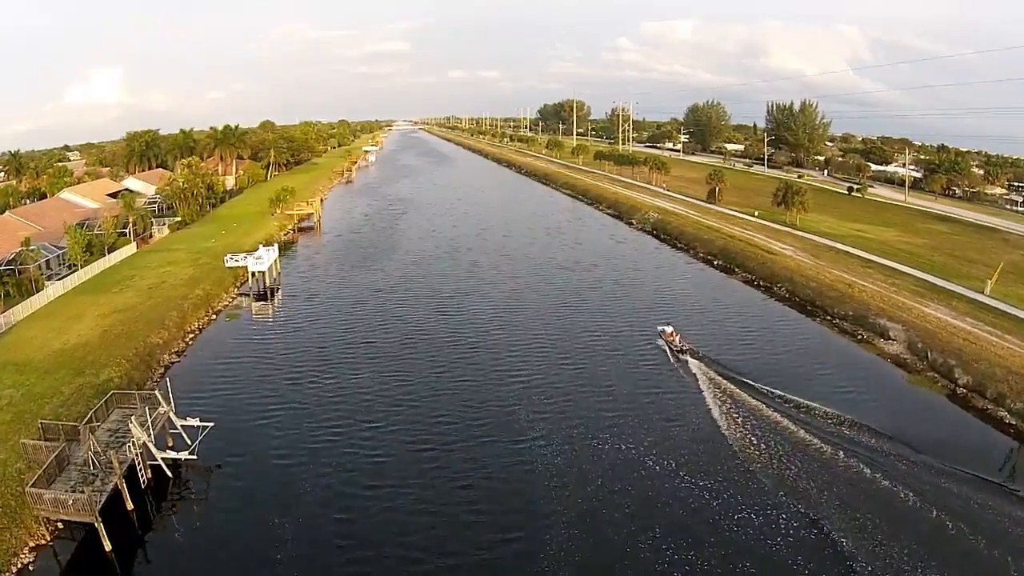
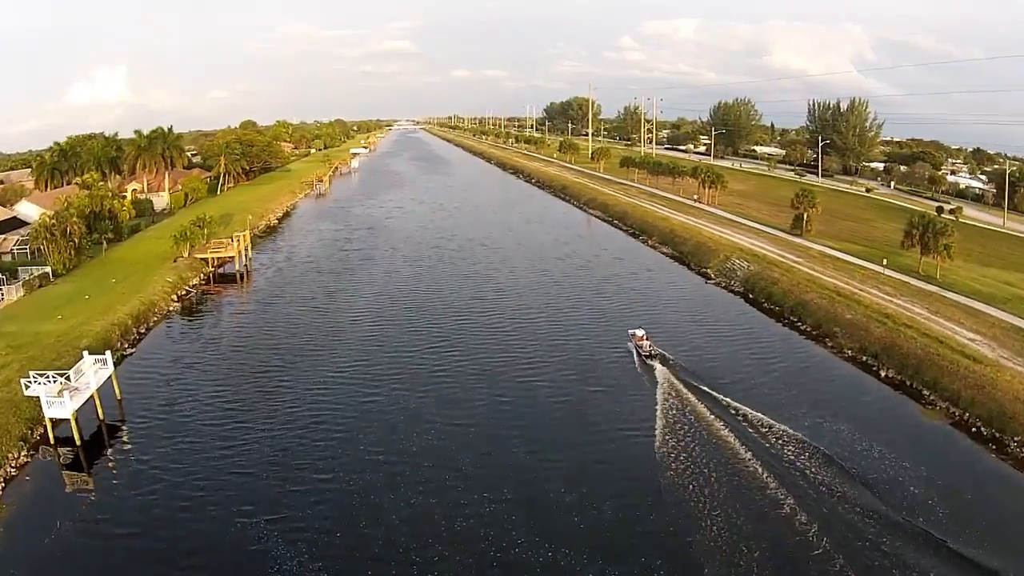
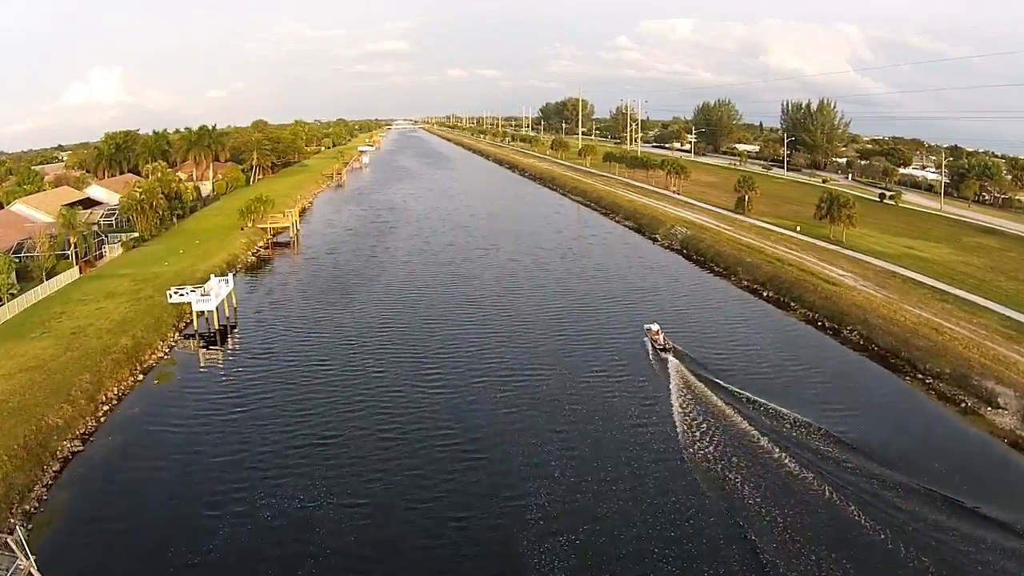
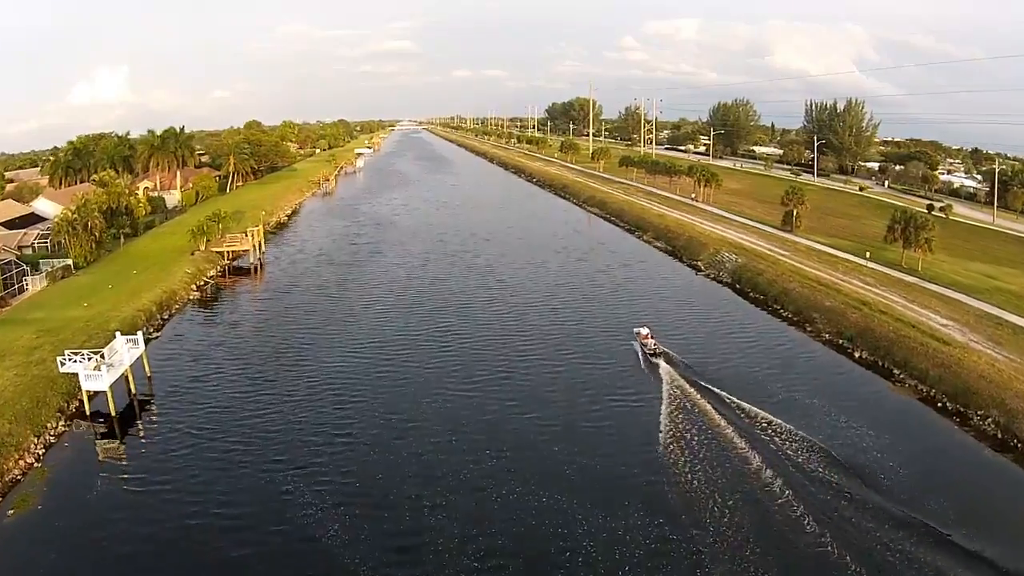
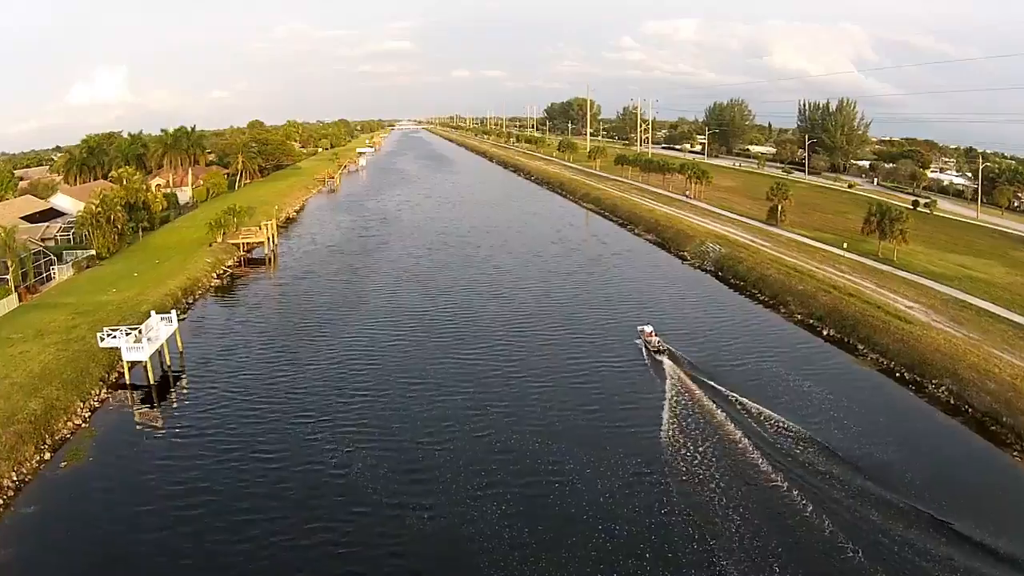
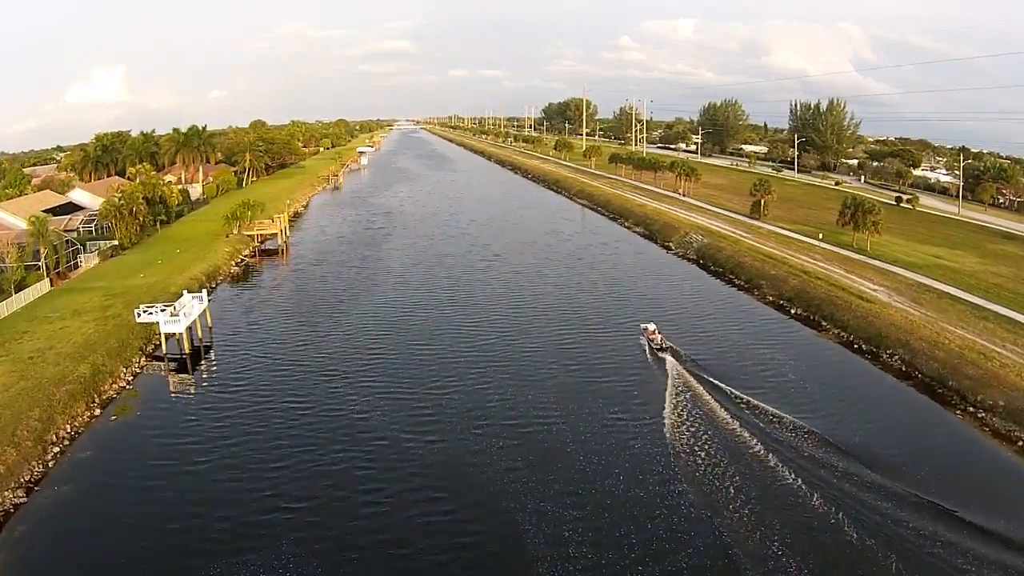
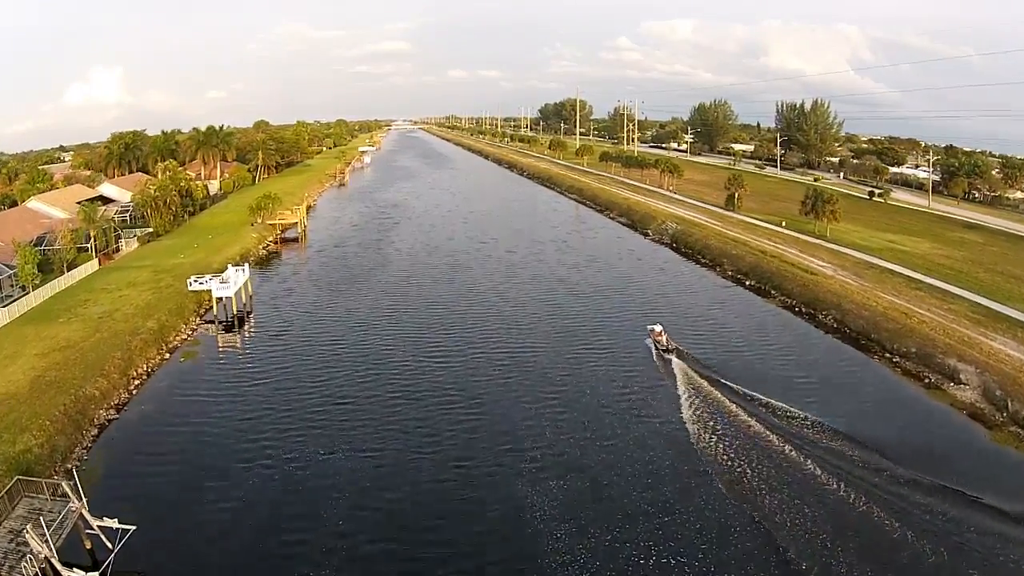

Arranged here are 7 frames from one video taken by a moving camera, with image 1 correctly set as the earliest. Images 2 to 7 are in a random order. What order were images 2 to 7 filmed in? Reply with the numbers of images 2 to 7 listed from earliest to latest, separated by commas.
7, 3, 6, 5, 4, 2
